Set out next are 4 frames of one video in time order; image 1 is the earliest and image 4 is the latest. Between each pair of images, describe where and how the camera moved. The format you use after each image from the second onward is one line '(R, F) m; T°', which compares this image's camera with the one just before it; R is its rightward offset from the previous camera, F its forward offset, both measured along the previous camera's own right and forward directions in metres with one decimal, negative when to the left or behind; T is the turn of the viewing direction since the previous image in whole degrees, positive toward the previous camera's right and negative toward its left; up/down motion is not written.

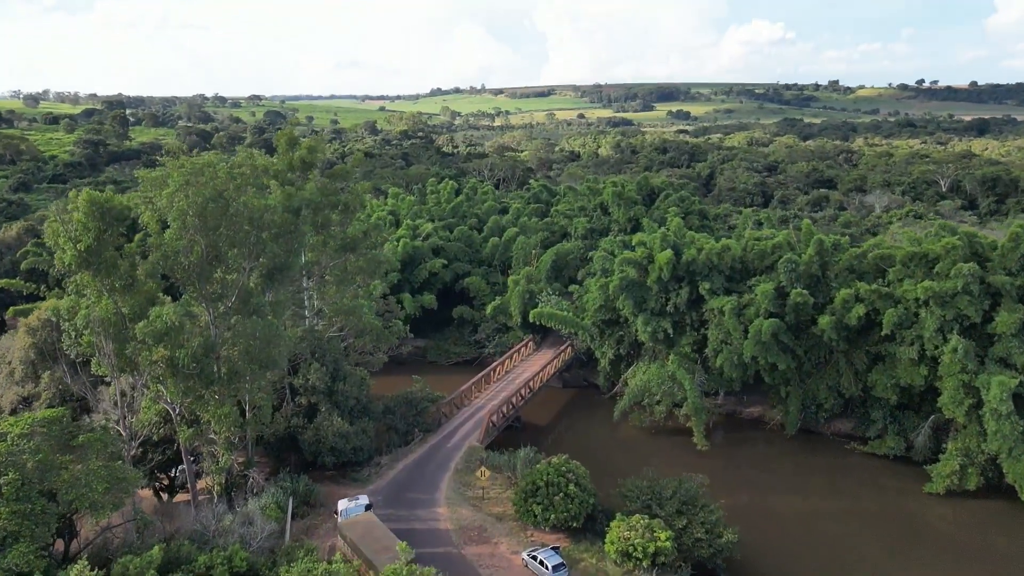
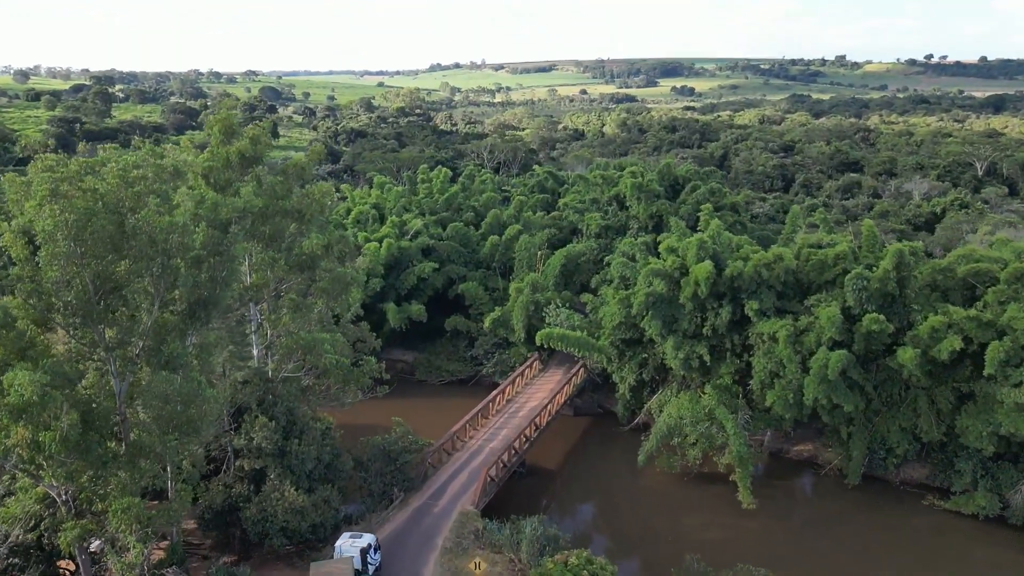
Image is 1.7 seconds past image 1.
(-0.1, +4.4) m; 0°
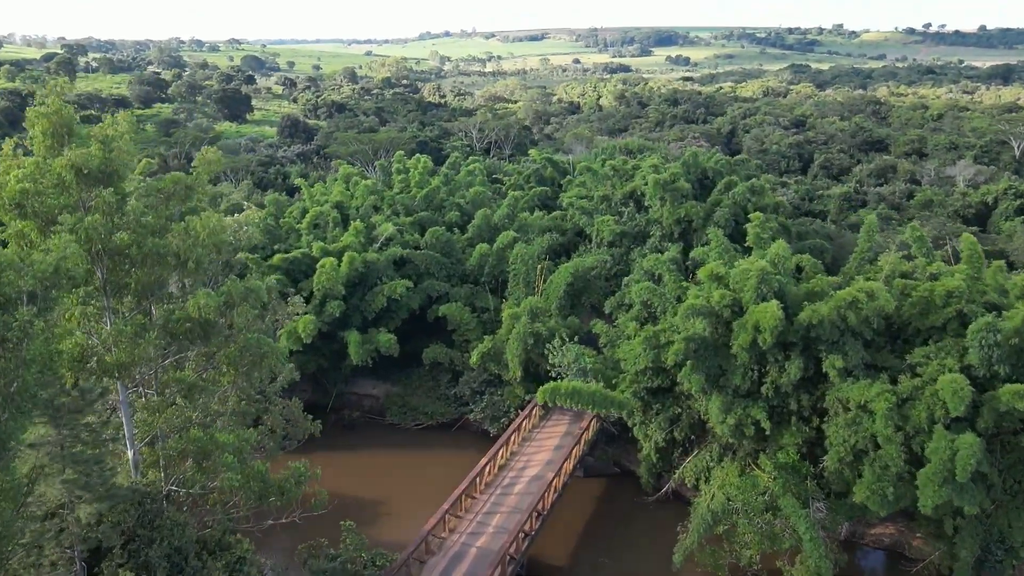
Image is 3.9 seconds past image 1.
(0.0, +5.3) m; +1°
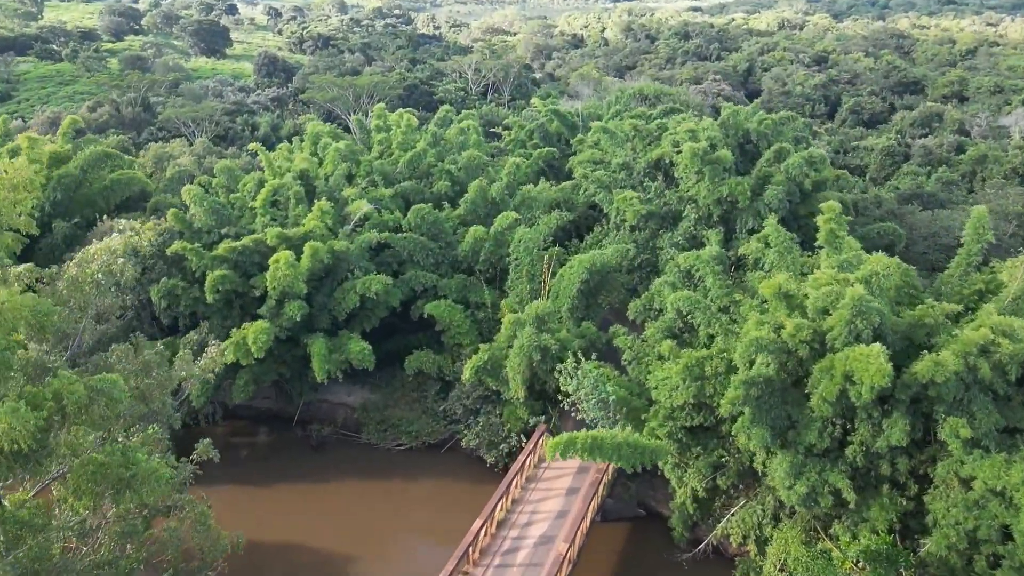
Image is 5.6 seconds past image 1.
(-0.1, +4.0) m; 0°
